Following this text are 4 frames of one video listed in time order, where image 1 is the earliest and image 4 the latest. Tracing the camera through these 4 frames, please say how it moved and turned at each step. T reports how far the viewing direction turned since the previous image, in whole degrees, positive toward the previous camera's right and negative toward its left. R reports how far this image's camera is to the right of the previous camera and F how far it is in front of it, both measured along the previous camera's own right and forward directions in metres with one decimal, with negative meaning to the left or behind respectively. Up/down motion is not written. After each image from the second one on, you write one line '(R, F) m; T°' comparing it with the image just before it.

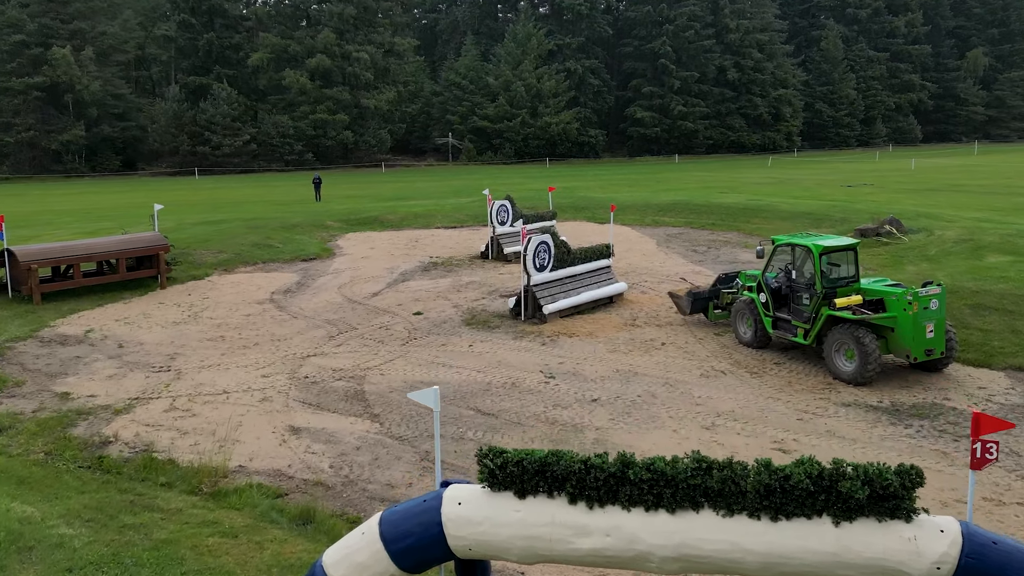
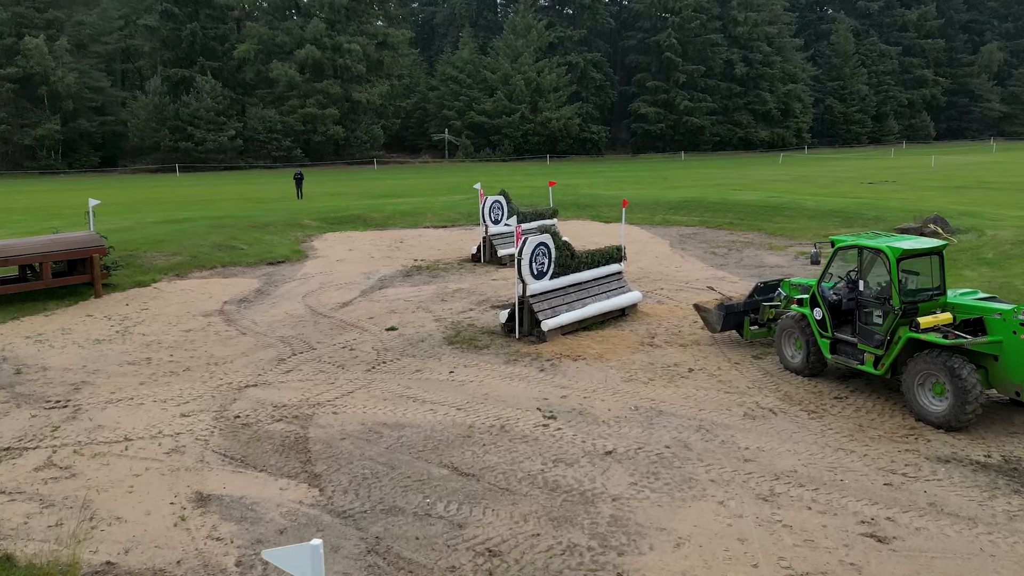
(+0.1, +2.5) m; 0°
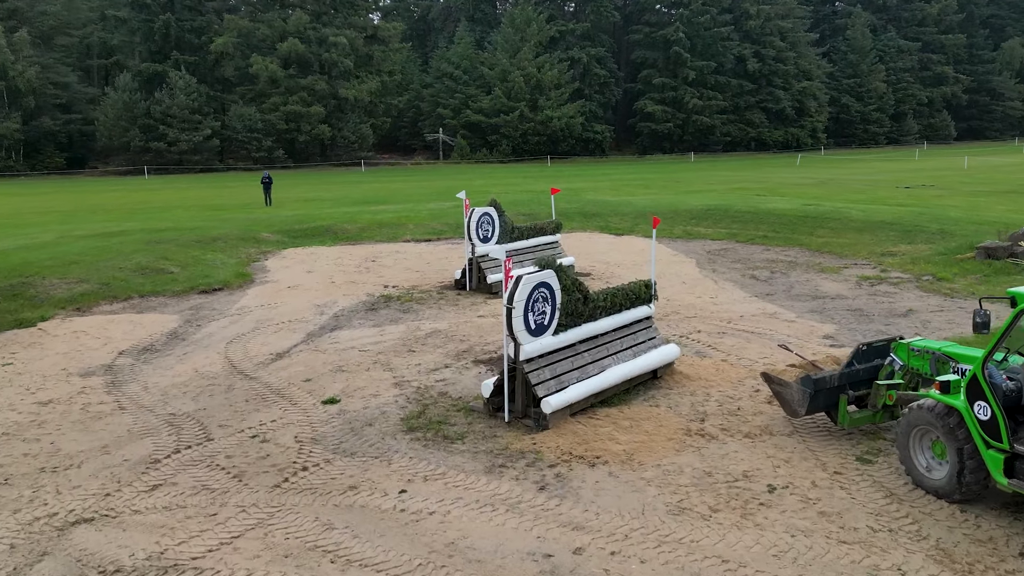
(+0.1, +3.6) m; 0°
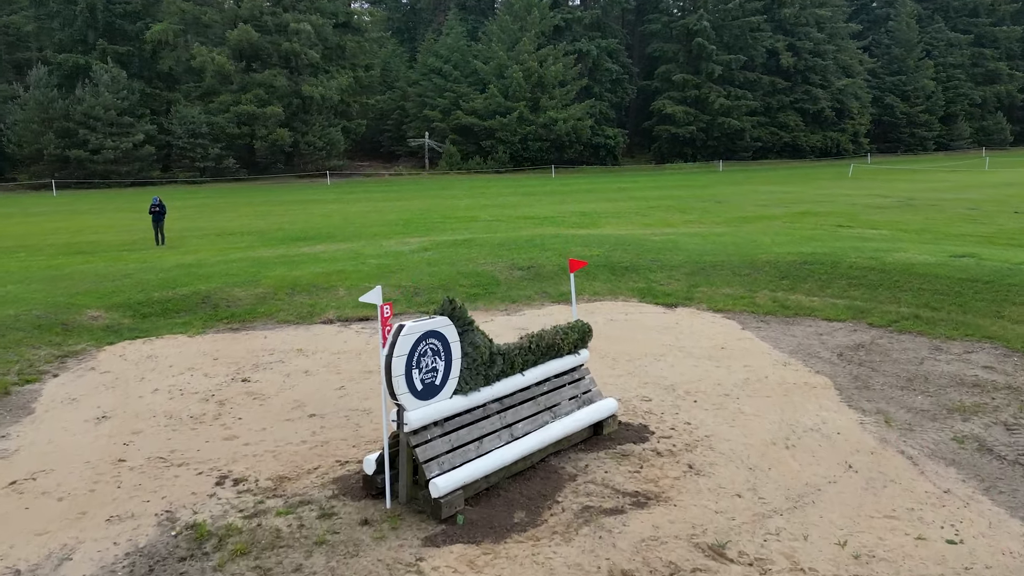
(+0.2, +8.1) m; 0°
